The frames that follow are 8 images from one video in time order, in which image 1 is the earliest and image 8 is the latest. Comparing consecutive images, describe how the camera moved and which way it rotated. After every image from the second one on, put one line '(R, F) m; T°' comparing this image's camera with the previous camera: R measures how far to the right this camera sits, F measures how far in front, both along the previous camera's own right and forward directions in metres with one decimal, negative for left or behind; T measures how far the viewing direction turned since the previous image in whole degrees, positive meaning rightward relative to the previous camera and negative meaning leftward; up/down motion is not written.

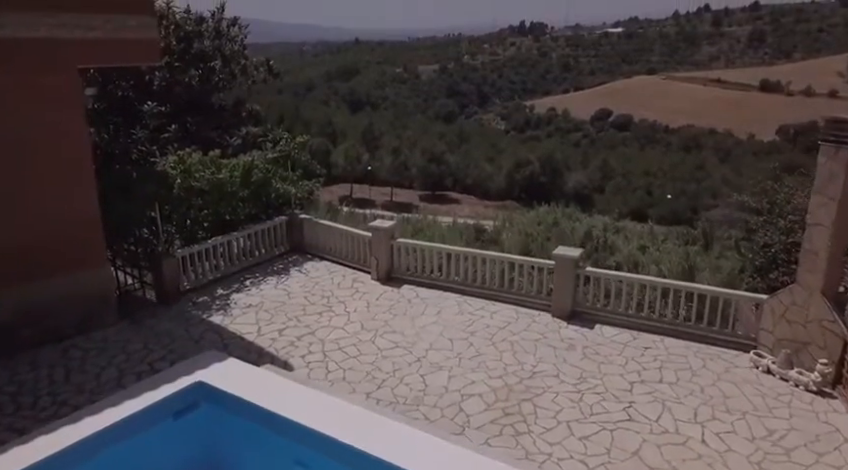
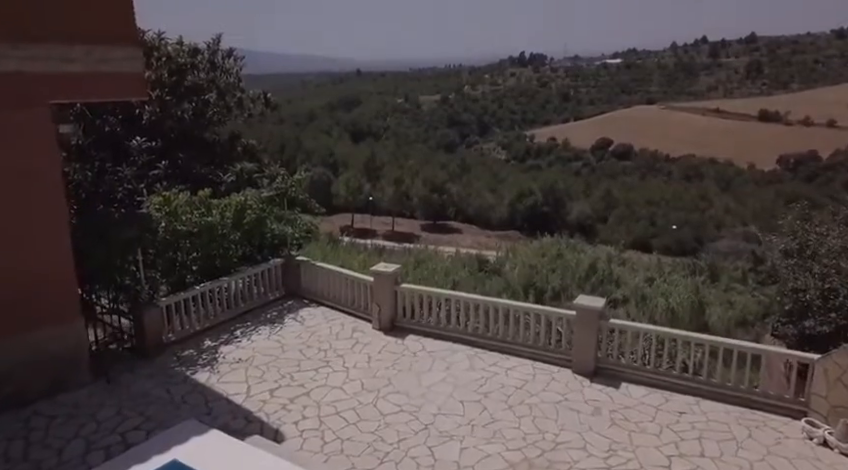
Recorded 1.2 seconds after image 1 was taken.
(0.0, +0.3) m; 0°
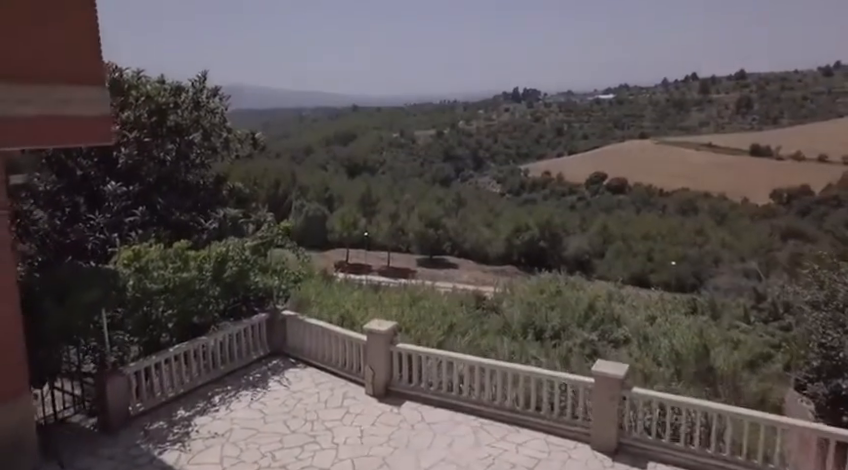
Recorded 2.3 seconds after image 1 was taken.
(0.0, +0.3) m; 0°
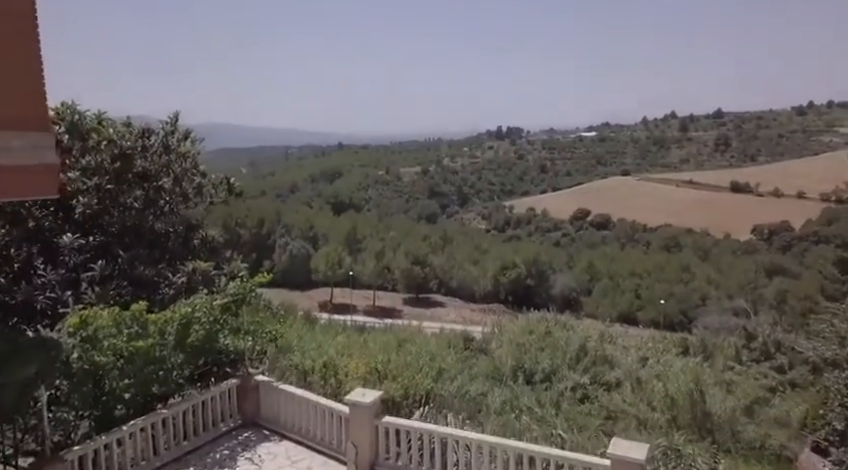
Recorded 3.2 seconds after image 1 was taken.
(0.0, +0.3) m; +1°
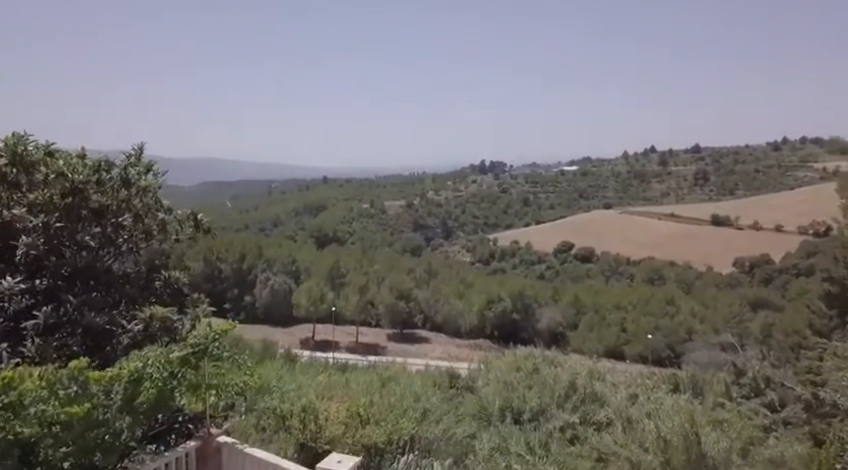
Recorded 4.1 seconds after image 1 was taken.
(0.0, +0.3) m; +1°
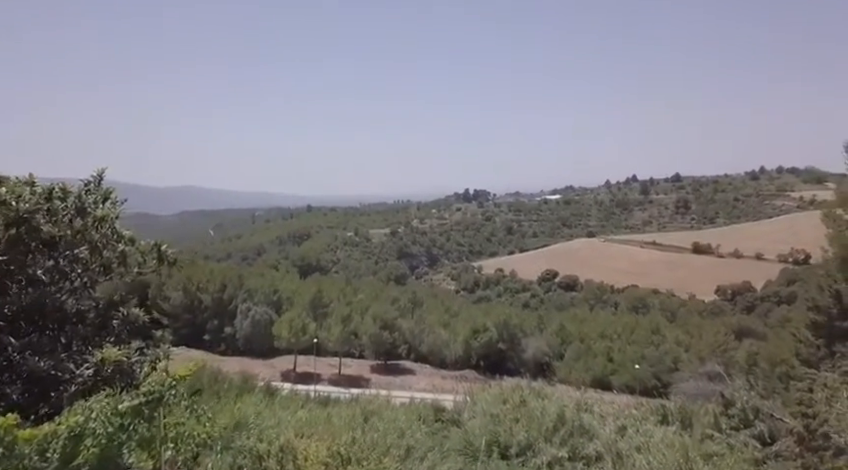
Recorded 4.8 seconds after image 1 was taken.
(0.0, +0.3) m; +1°
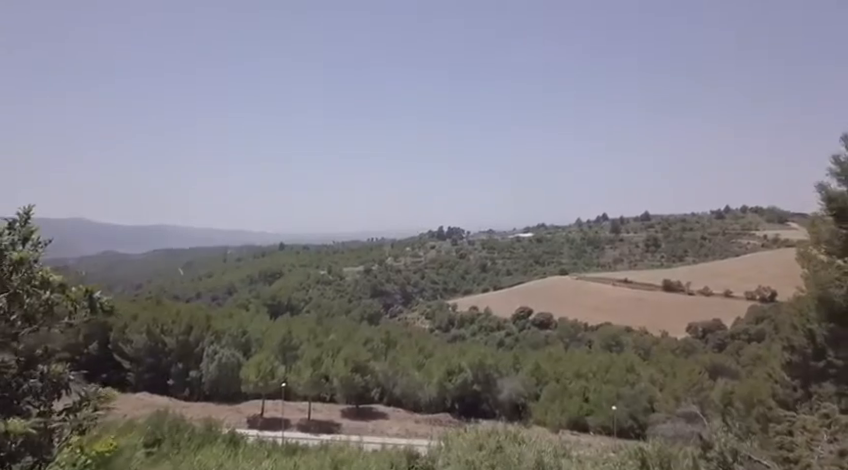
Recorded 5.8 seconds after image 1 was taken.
(0.0, +0.3) m; +2°
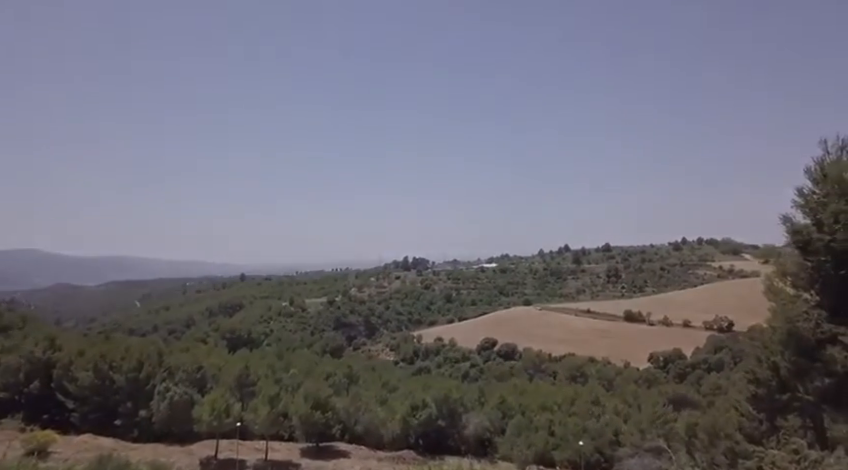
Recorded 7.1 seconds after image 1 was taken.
(0.0, +0.4) m; +3°
